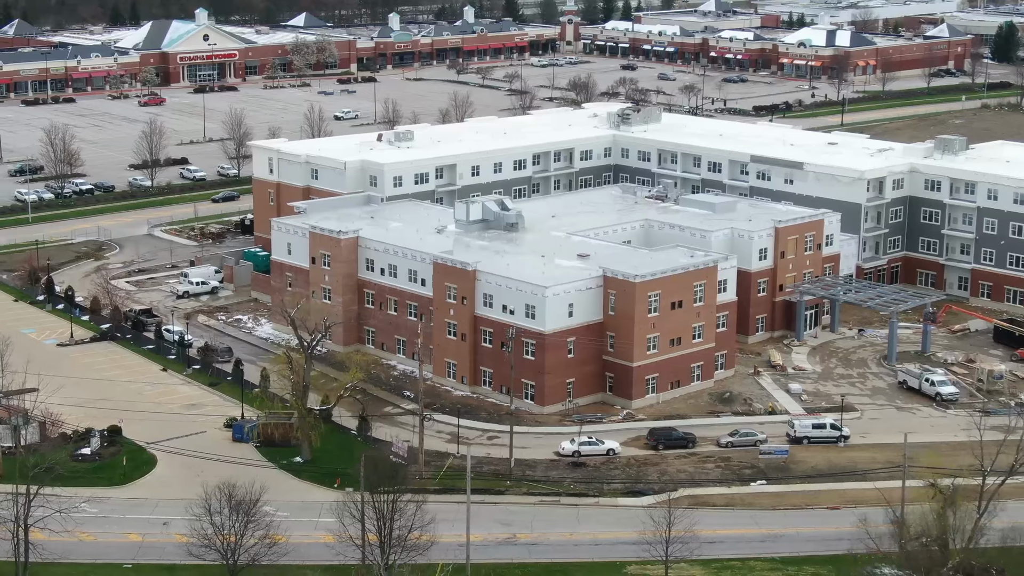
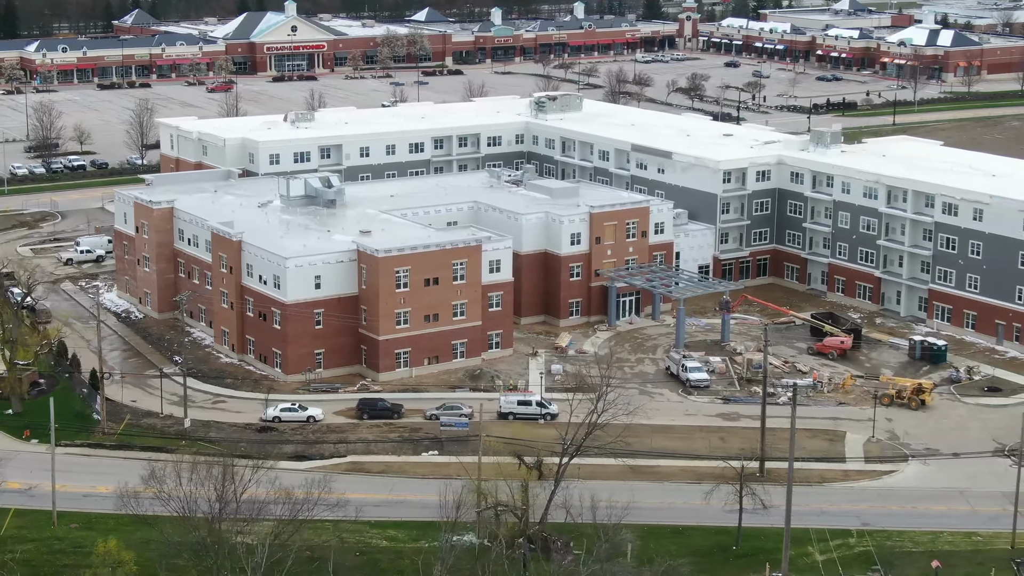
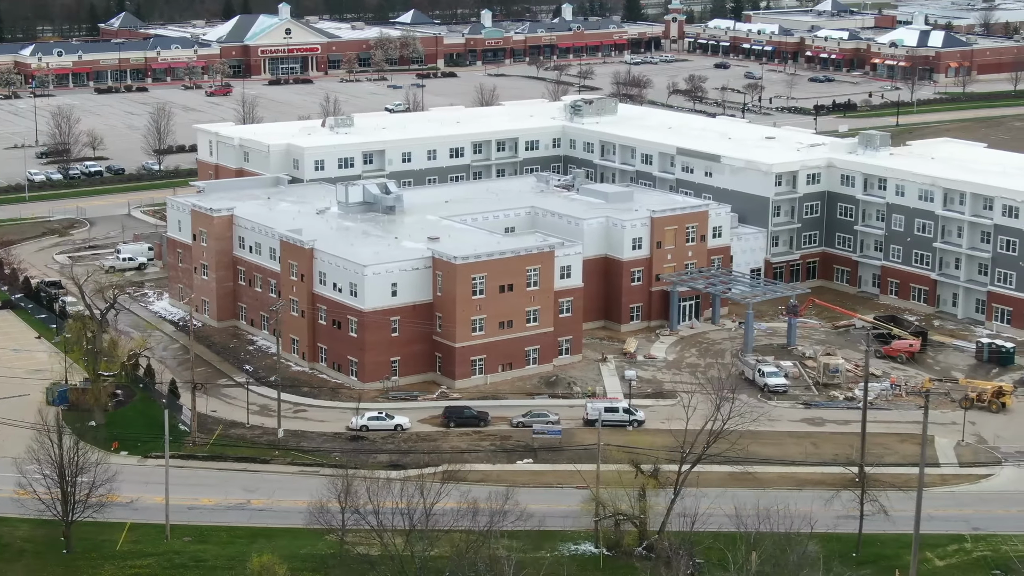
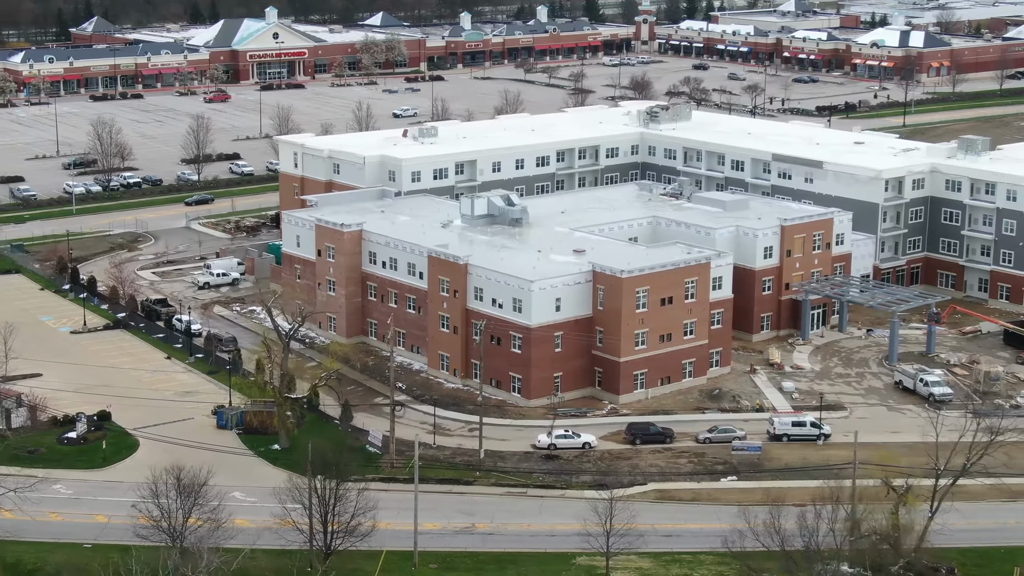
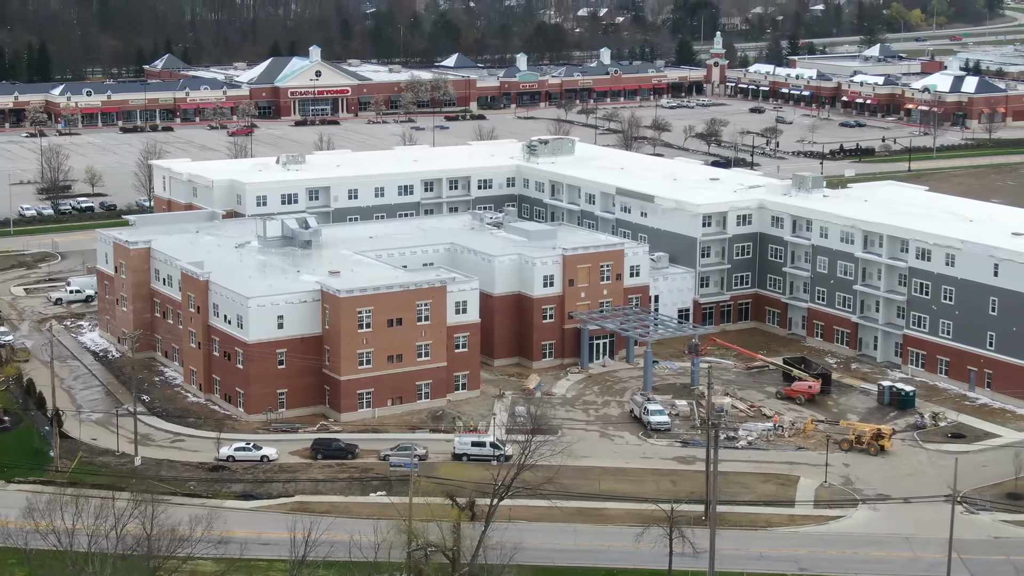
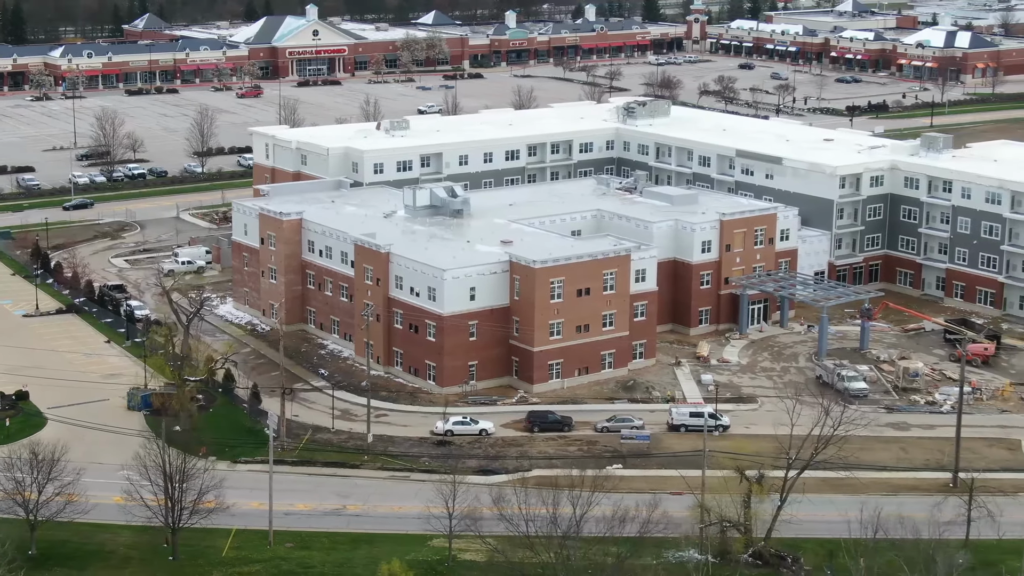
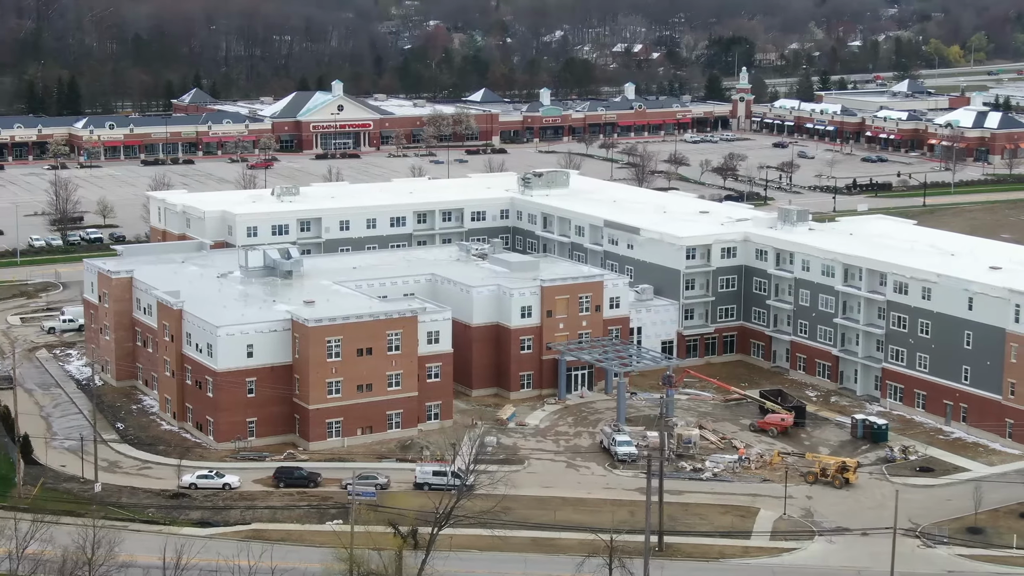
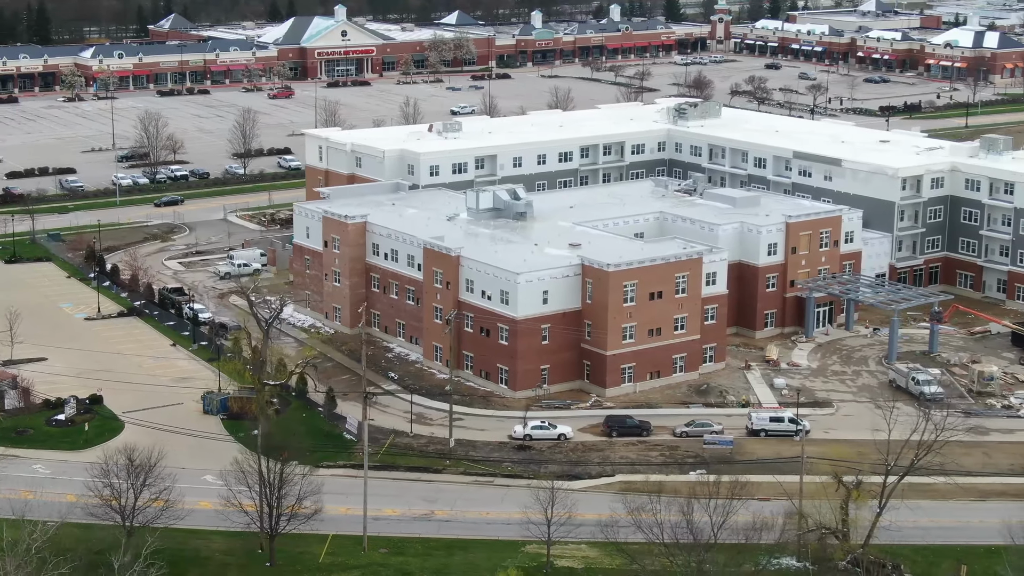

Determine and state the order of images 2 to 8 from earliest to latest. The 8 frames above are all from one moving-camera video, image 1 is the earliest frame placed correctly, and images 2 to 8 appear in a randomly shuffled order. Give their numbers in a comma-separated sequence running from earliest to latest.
4, 8, 6, 3, 2, 5, 7
